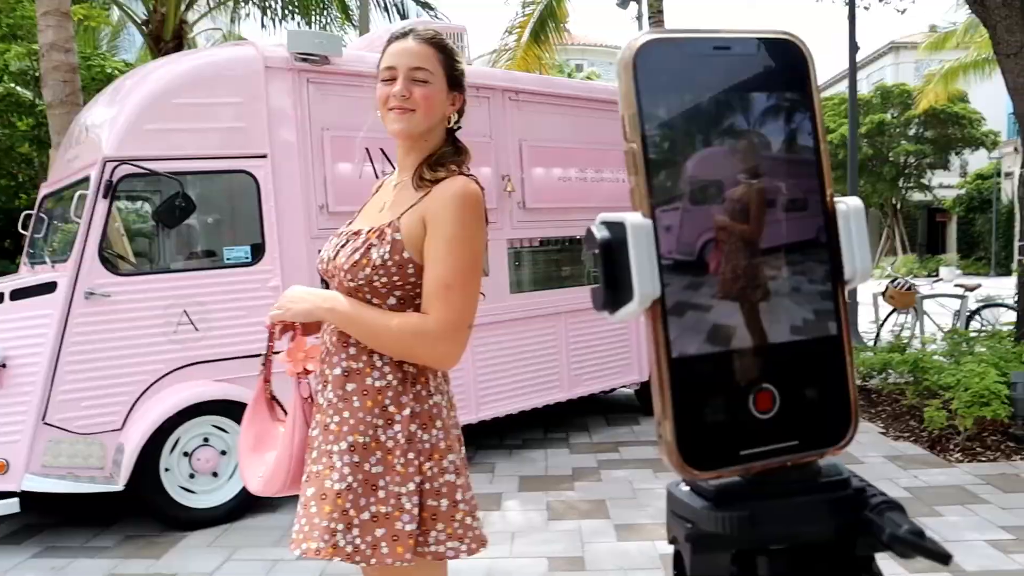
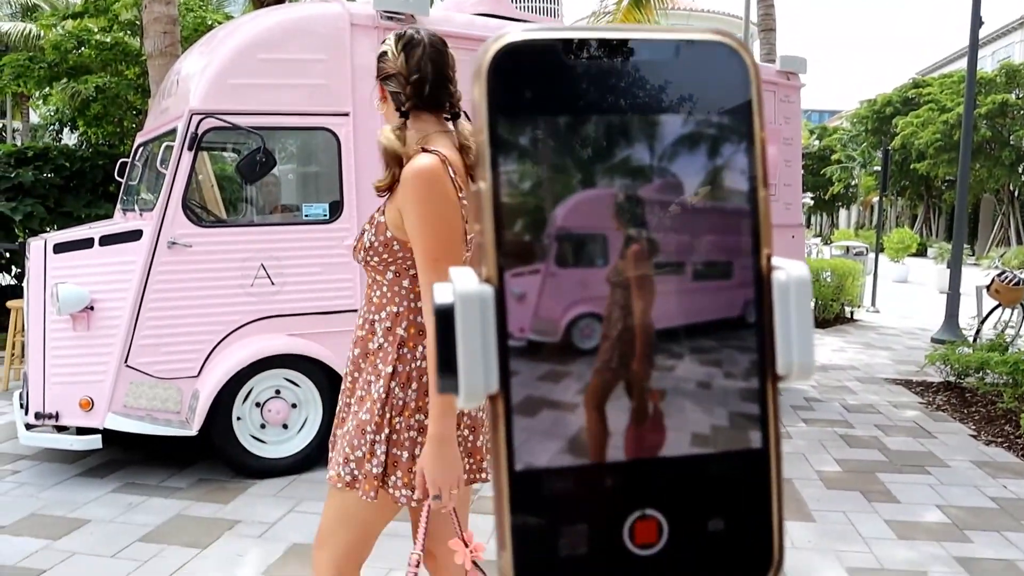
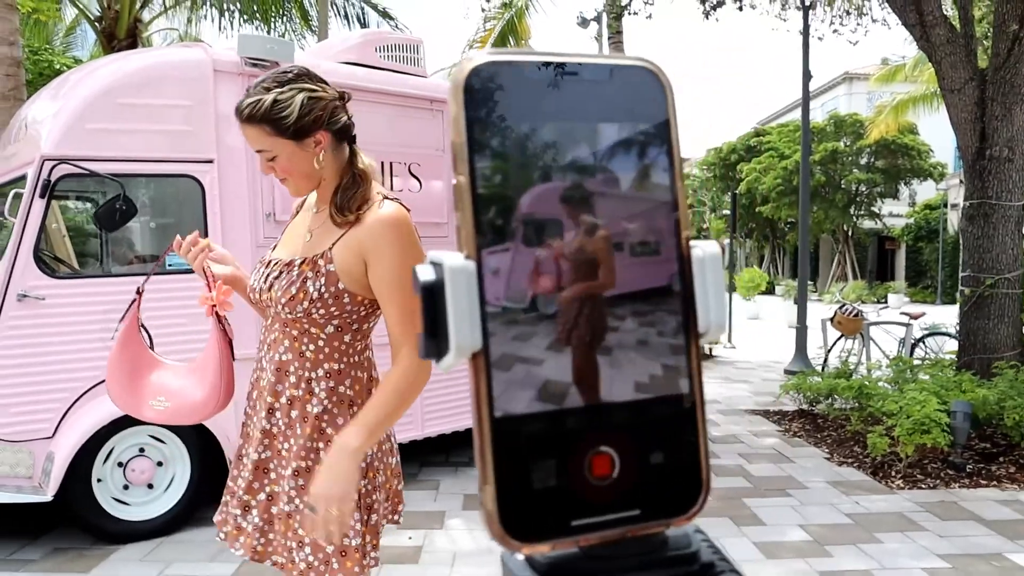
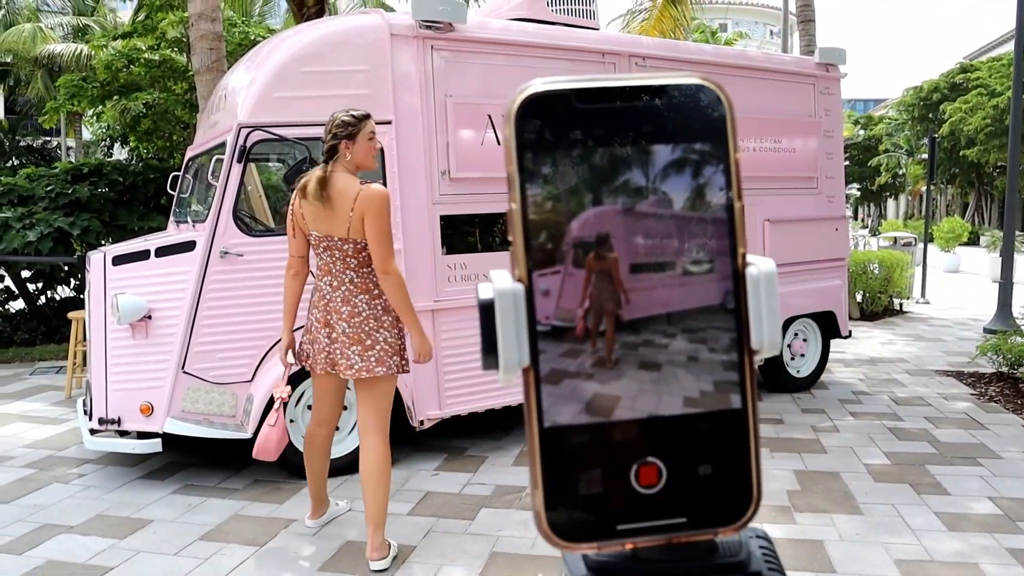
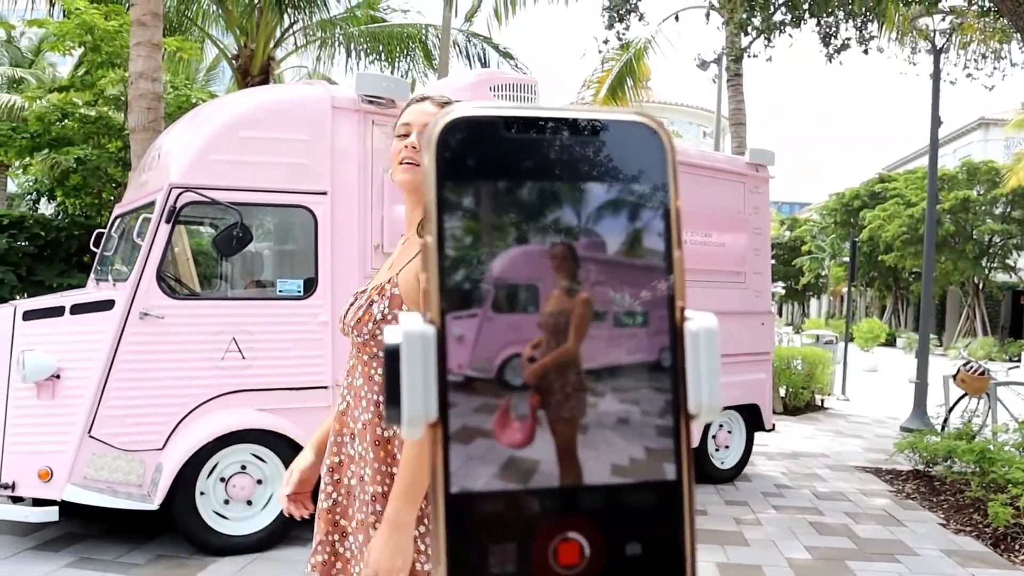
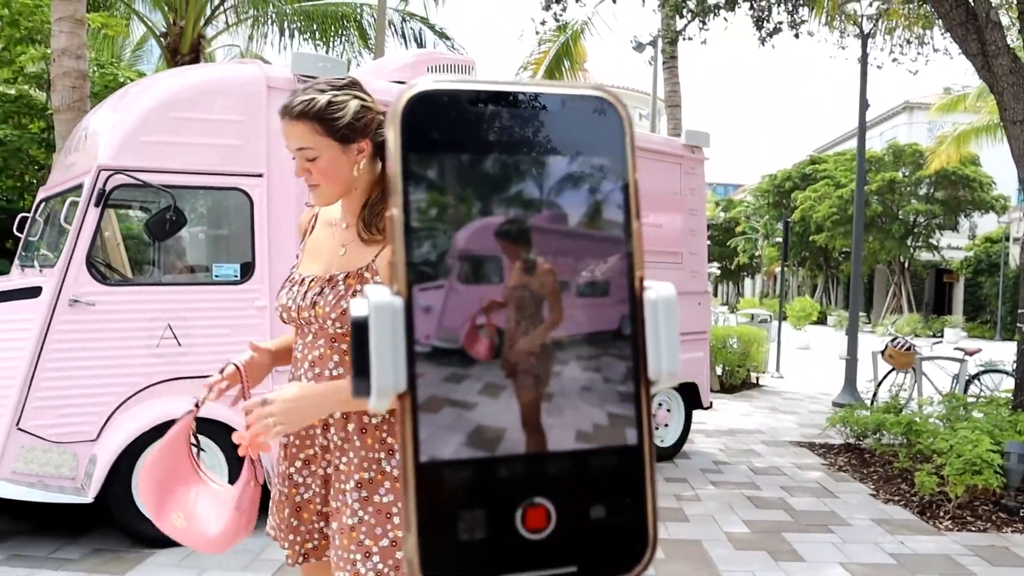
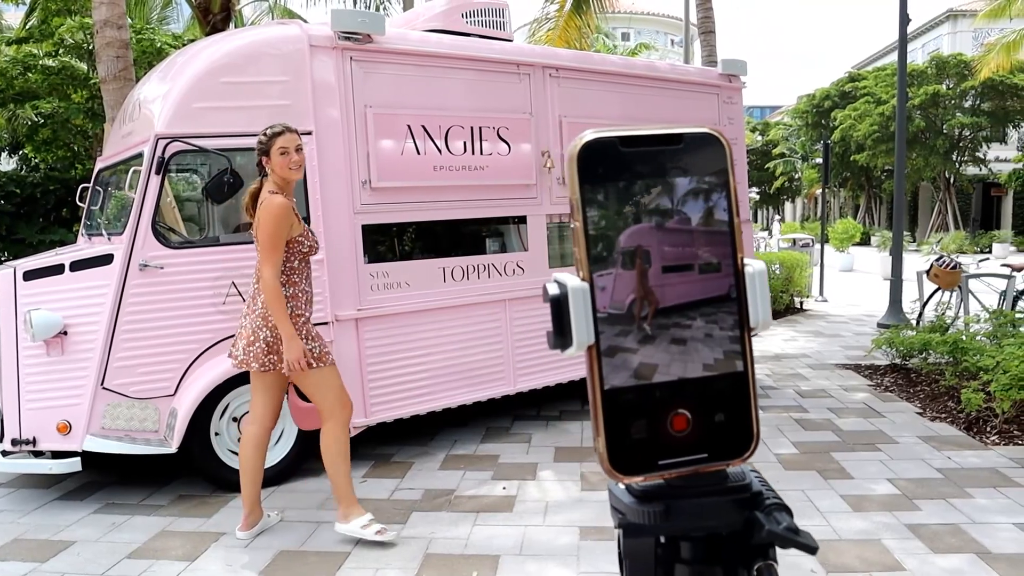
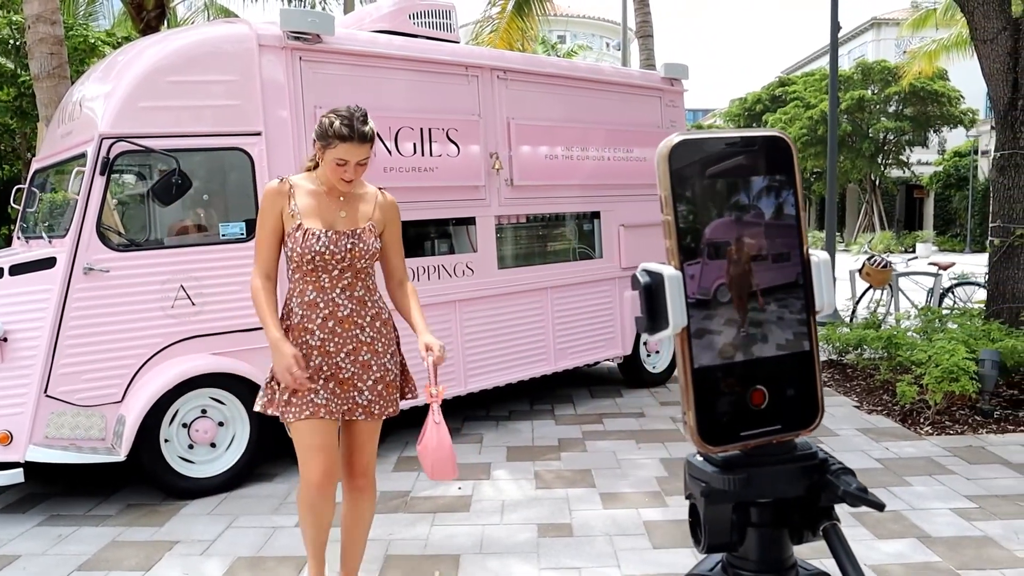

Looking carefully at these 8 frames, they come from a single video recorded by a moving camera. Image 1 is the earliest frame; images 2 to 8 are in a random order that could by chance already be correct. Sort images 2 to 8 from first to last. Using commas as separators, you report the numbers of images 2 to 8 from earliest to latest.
3, 6, 5, 2, 4, 7, 8
